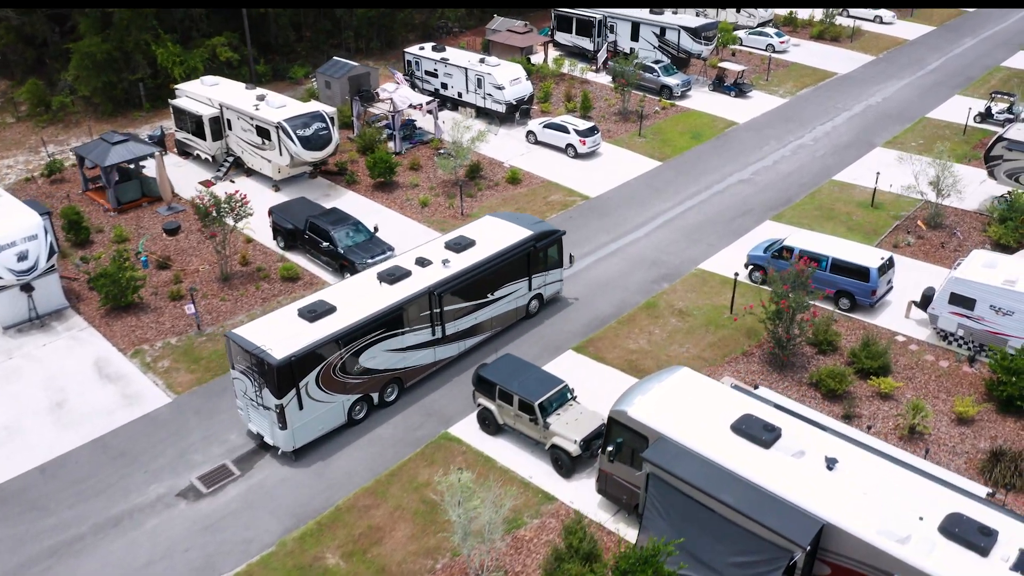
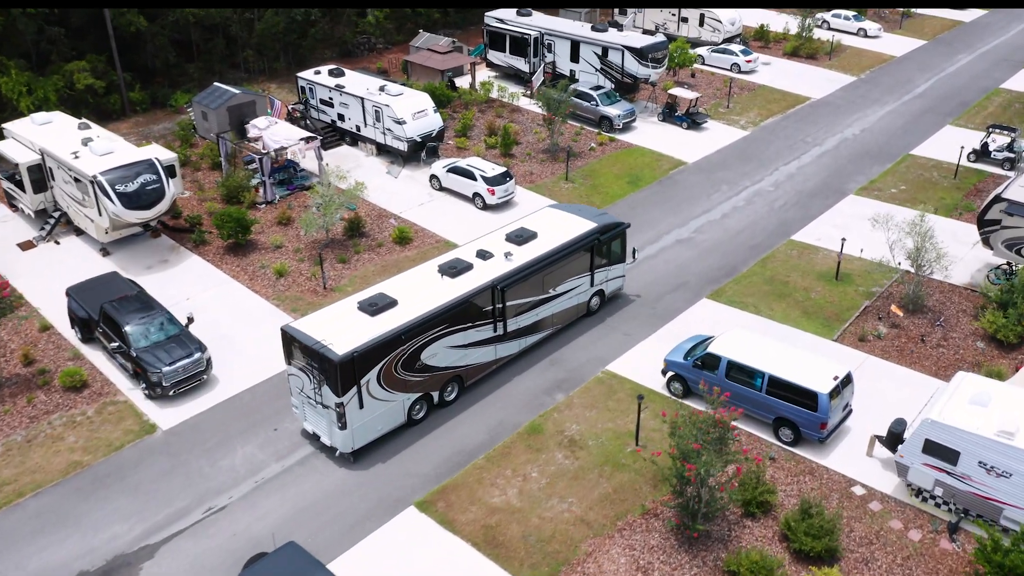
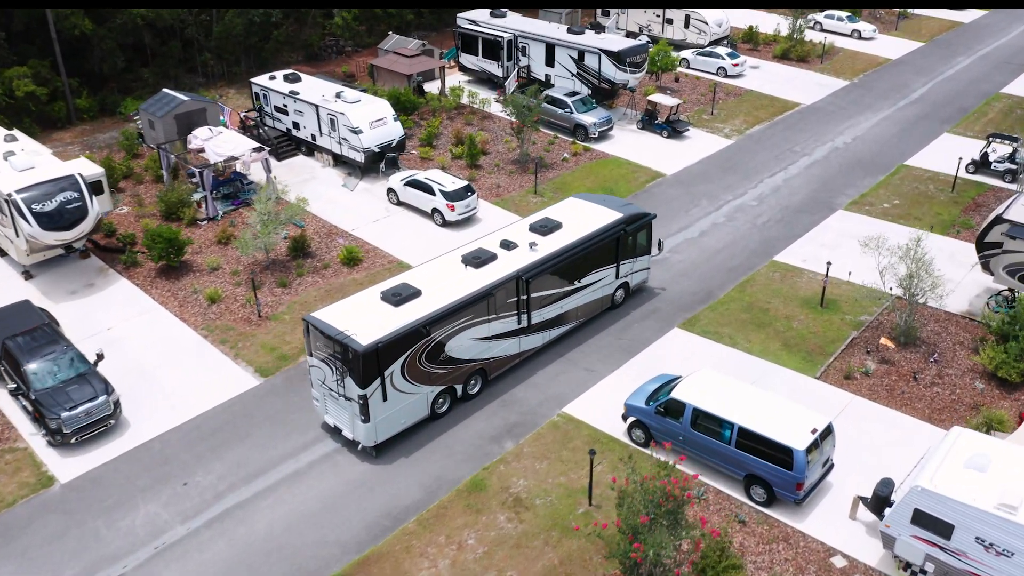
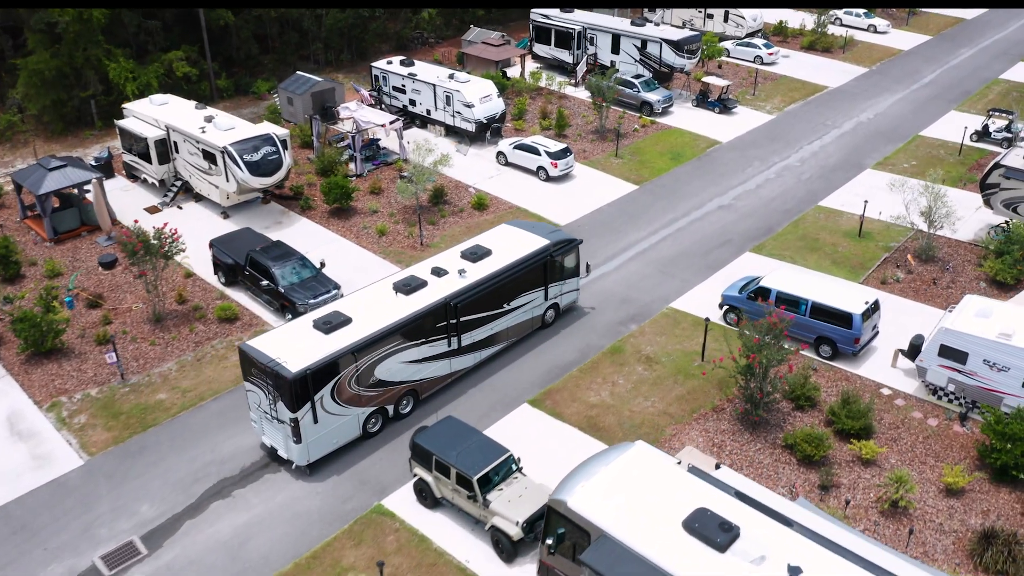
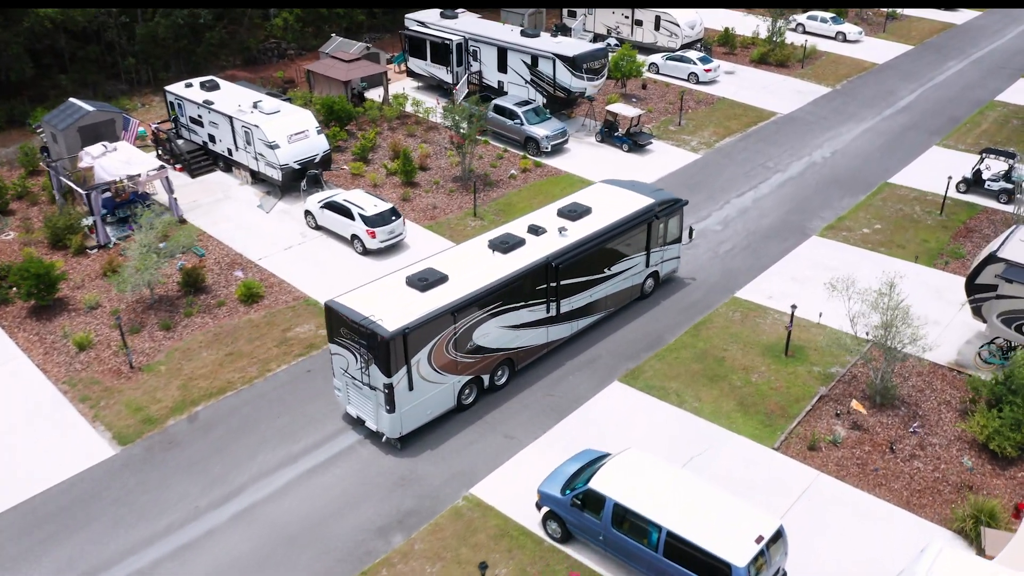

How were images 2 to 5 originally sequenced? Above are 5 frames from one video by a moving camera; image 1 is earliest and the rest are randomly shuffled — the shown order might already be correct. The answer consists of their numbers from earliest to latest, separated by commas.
4, 2, 3, 5
